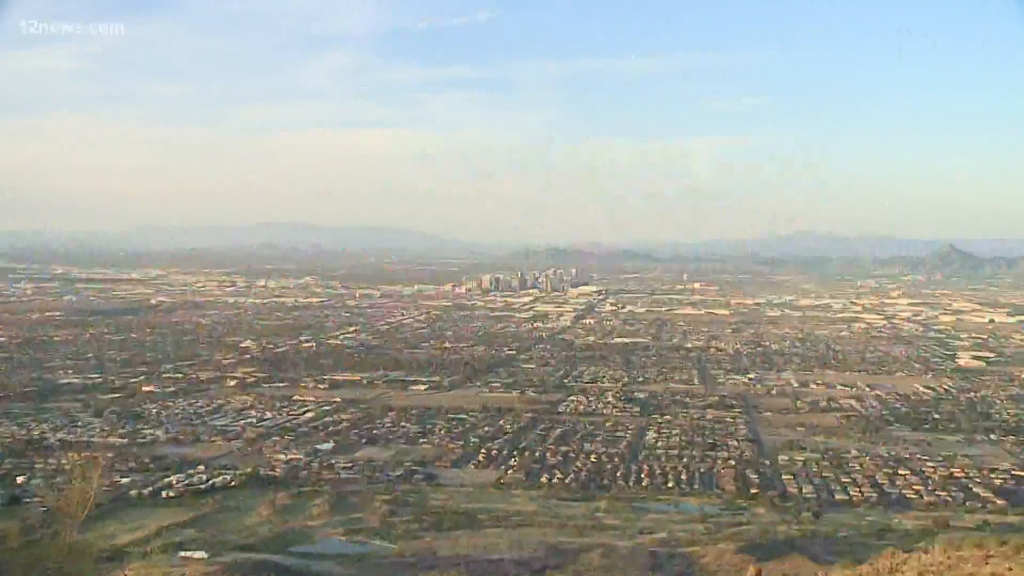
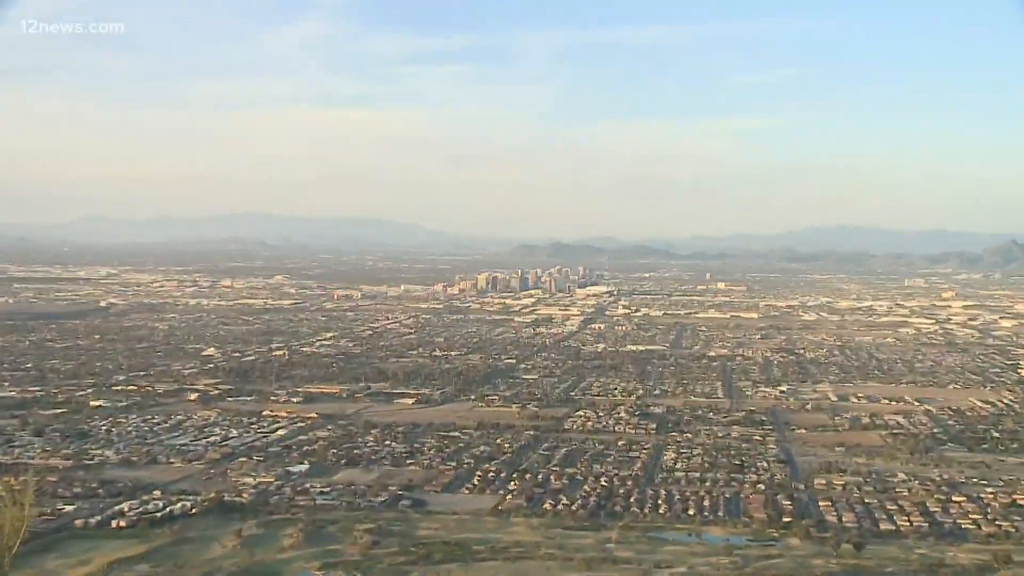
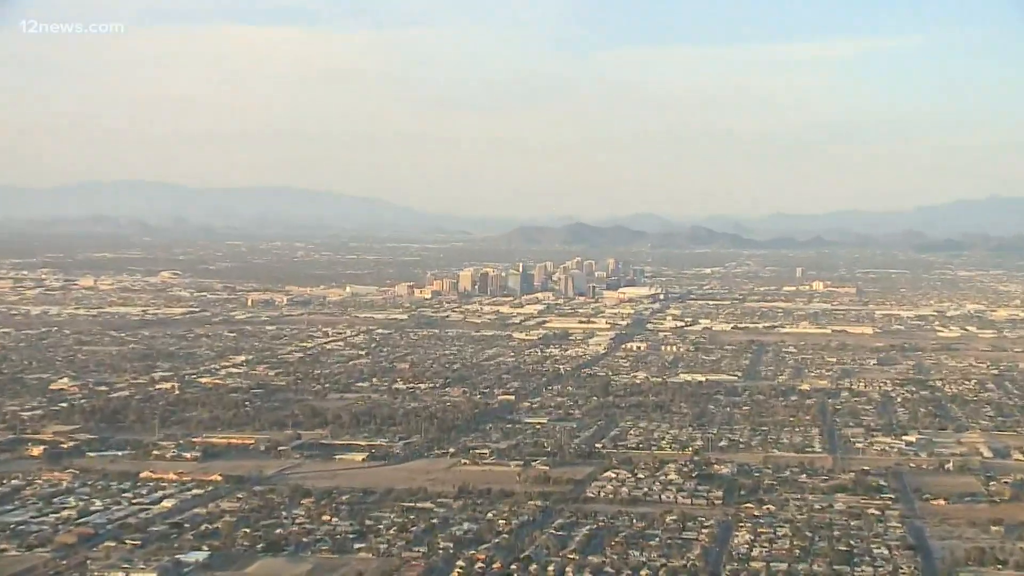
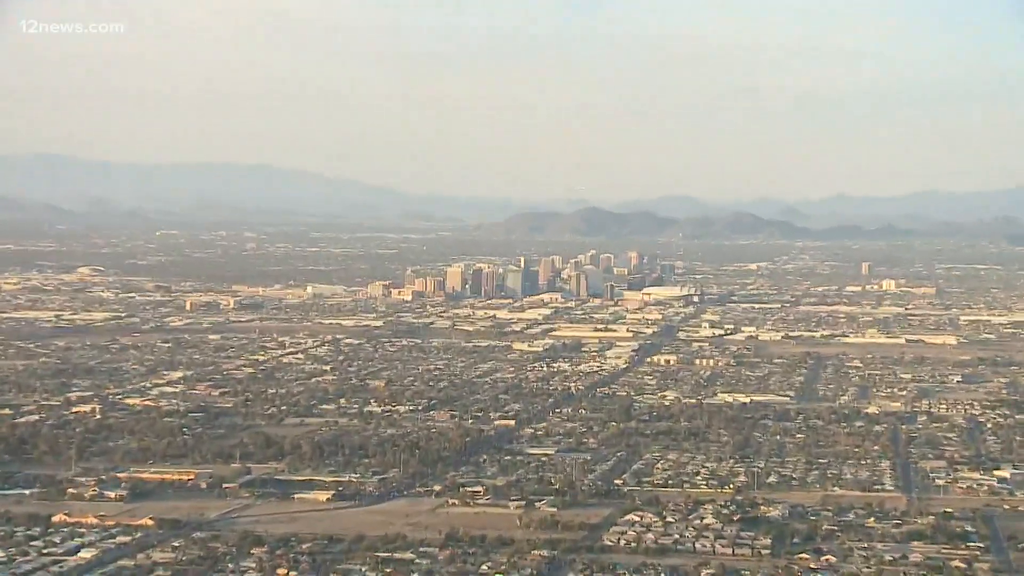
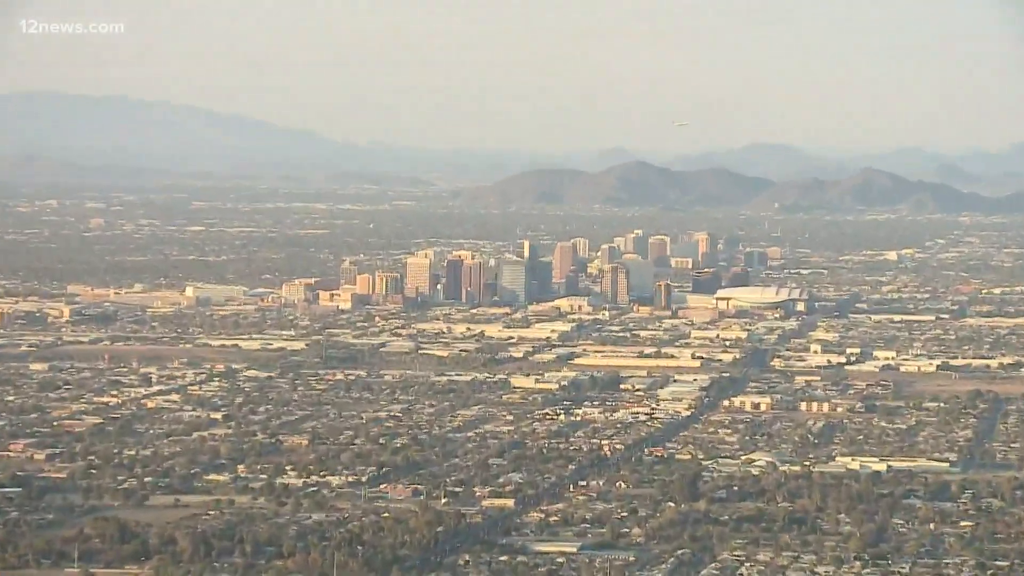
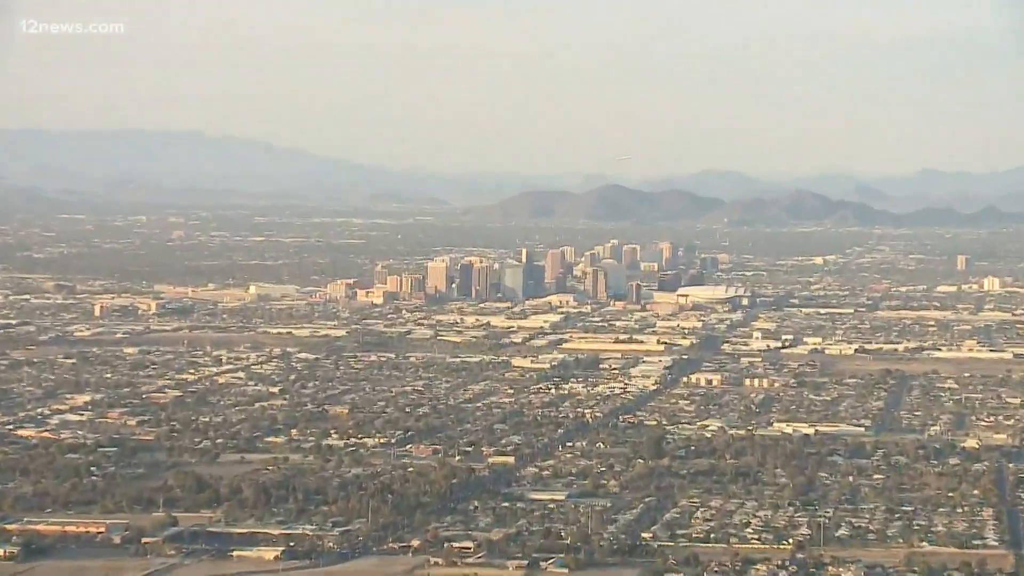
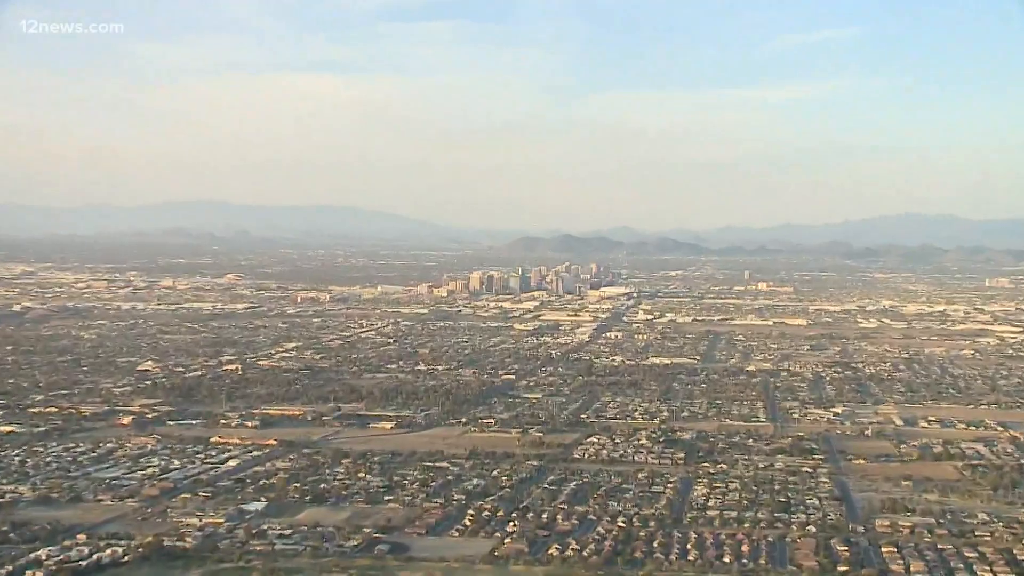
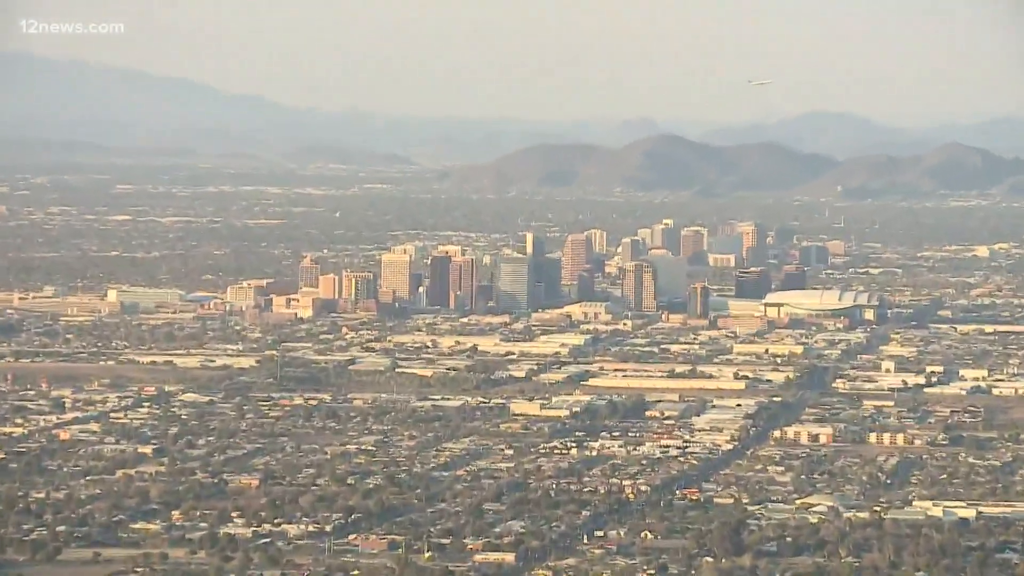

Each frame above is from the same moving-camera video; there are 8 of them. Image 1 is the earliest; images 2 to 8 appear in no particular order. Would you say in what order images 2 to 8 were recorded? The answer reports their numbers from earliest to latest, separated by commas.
2, 7, 3, 4, 6, 5, 8
